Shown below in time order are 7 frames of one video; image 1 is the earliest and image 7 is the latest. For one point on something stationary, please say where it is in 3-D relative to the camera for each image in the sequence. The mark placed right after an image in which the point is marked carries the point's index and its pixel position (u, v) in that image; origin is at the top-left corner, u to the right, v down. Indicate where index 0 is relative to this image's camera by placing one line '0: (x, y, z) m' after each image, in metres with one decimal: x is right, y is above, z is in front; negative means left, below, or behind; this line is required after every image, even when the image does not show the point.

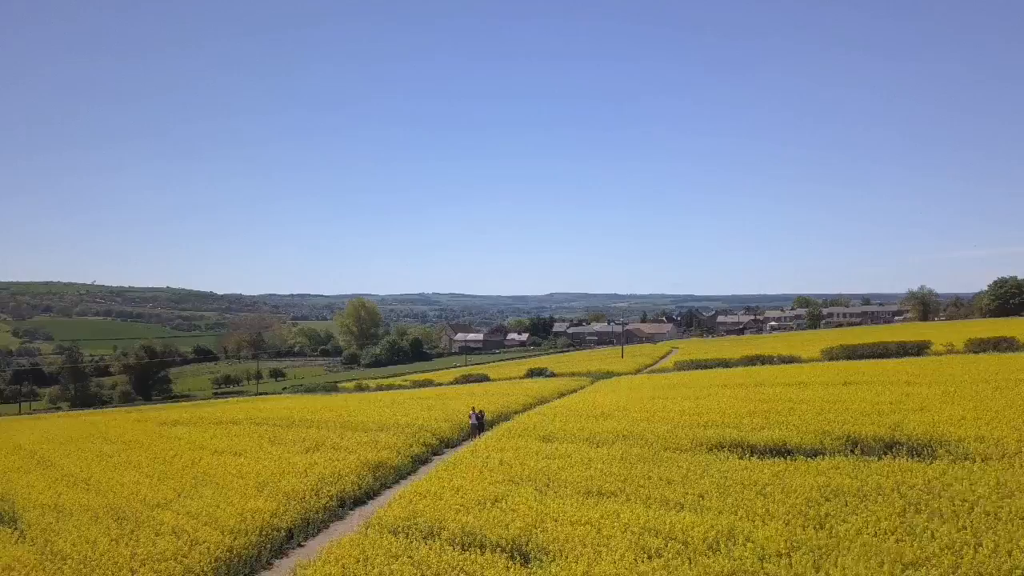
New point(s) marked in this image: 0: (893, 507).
0: (+7.5, -4.3, +13.0) m
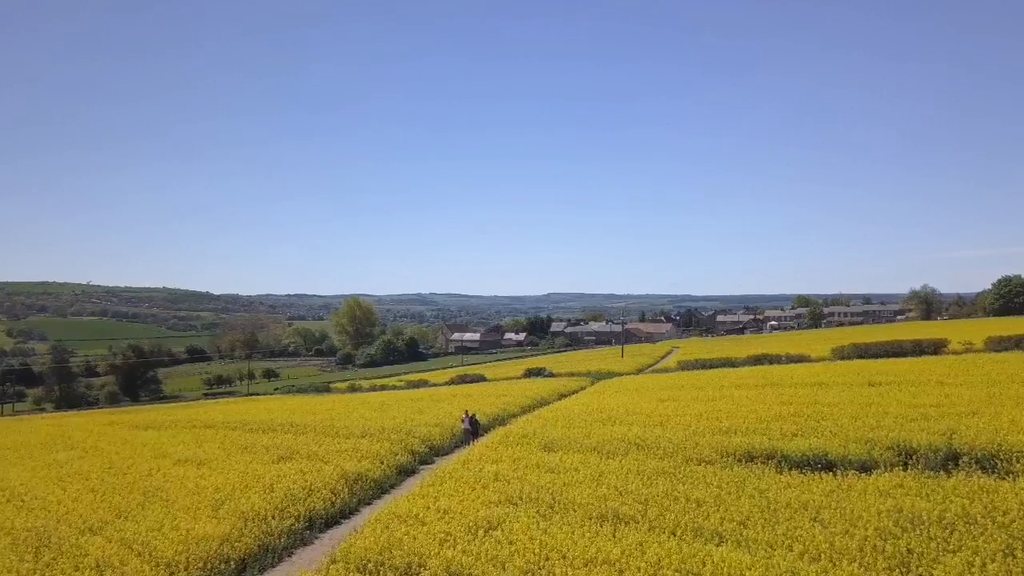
0: (+7.5, -3.9, +10.3) m
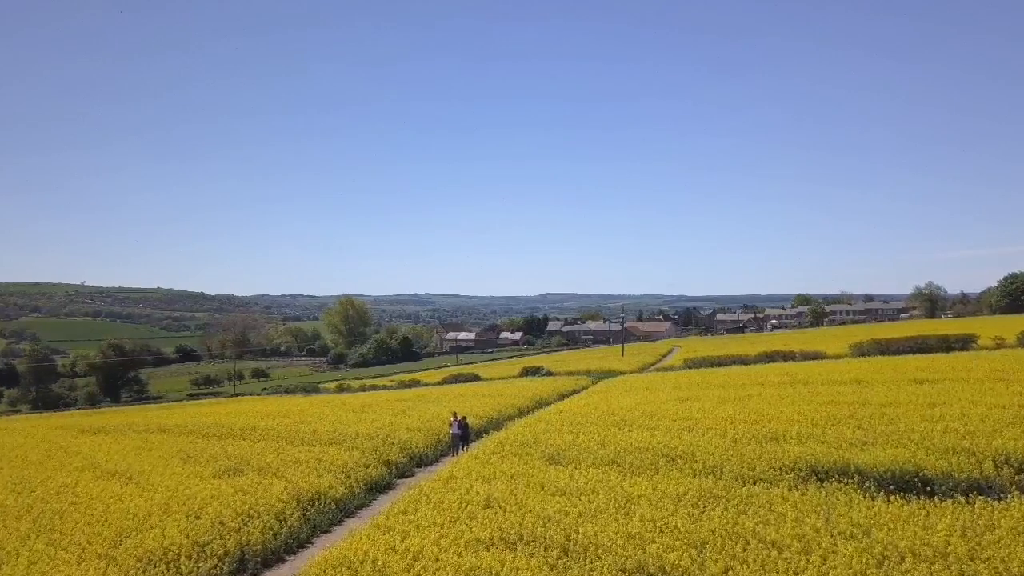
0: (+7.4, -3.2, +6.1) m
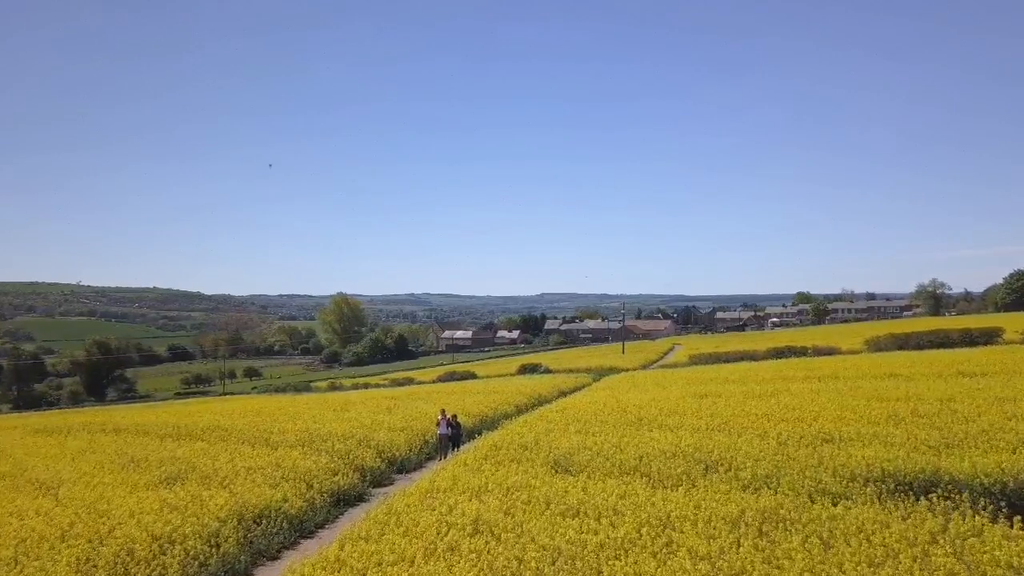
0: (+7.4, -2.5, +3.0) m
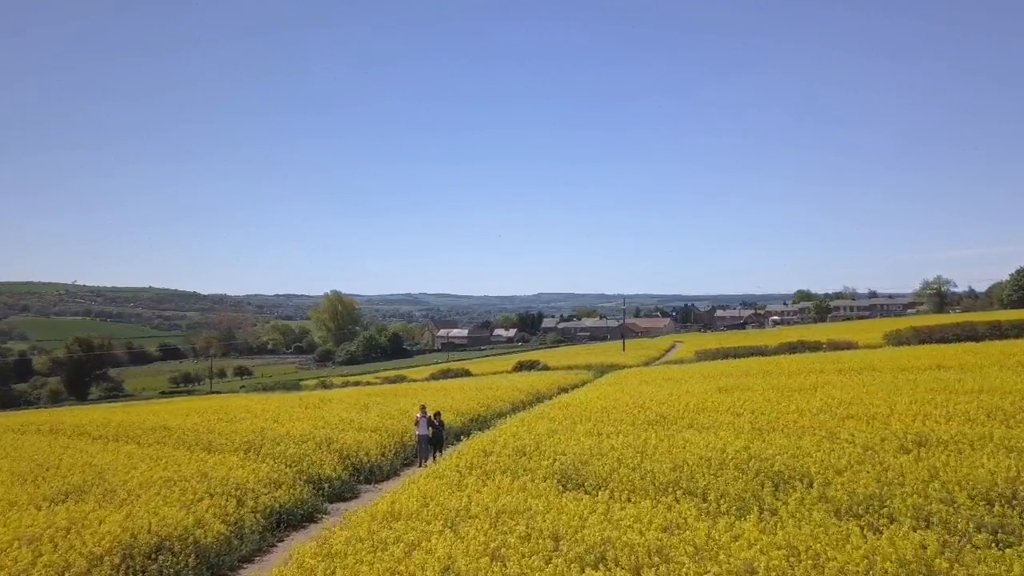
0: (+7.3, -1.8, -0.5) m
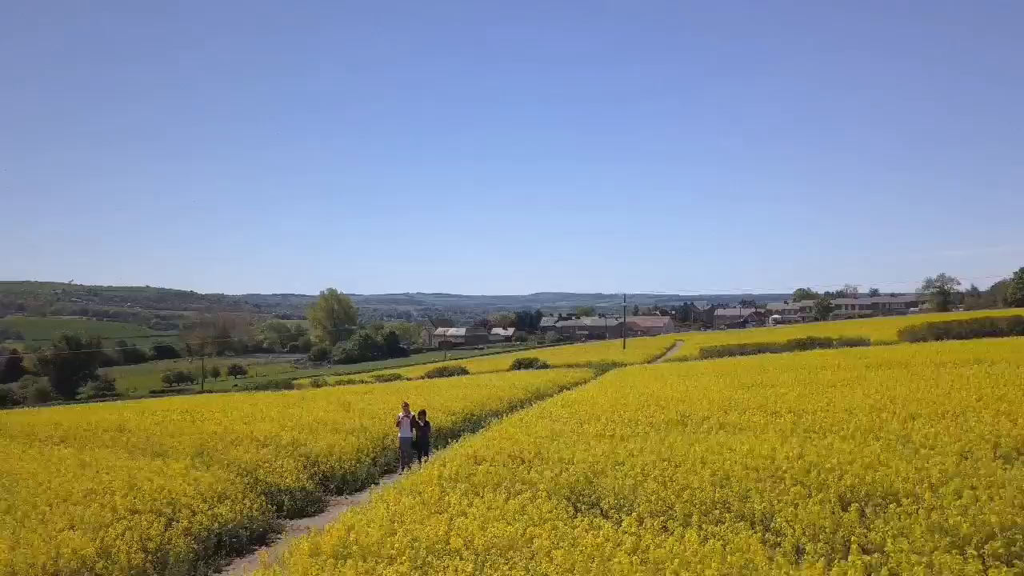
0: (+7.3, -1.4, -2.7) m
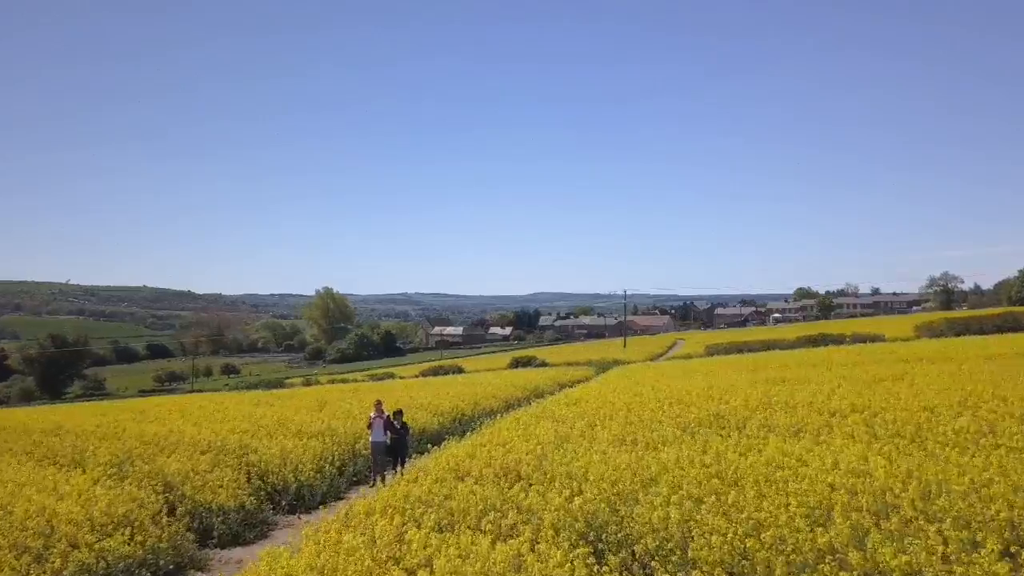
0: (+7.3, -0.9, -5.2) m
